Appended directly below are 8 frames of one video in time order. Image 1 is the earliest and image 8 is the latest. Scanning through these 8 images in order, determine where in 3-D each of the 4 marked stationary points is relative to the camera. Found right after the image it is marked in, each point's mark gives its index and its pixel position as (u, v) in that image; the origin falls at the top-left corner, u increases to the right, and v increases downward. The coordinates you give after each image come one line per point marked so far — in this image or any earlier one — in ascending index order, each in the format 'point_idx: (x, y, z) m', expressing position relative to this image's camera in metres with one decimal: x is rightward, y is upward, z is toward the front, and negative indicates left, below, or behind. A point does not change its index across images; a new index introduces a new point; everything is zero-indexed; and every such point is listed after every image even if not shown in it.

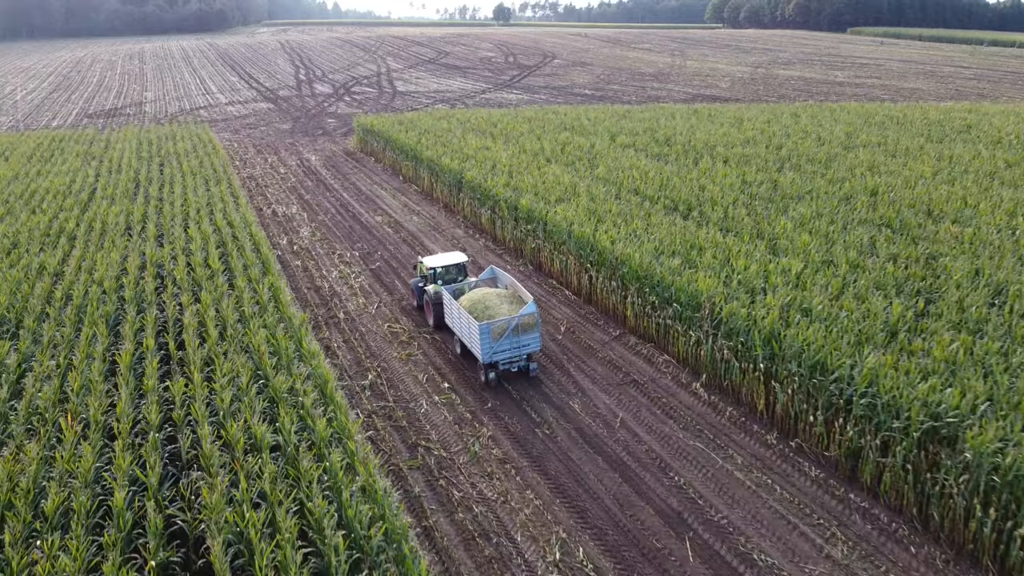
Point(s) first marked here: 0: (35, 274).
0: (-7.7, +0.2, +13.2) m
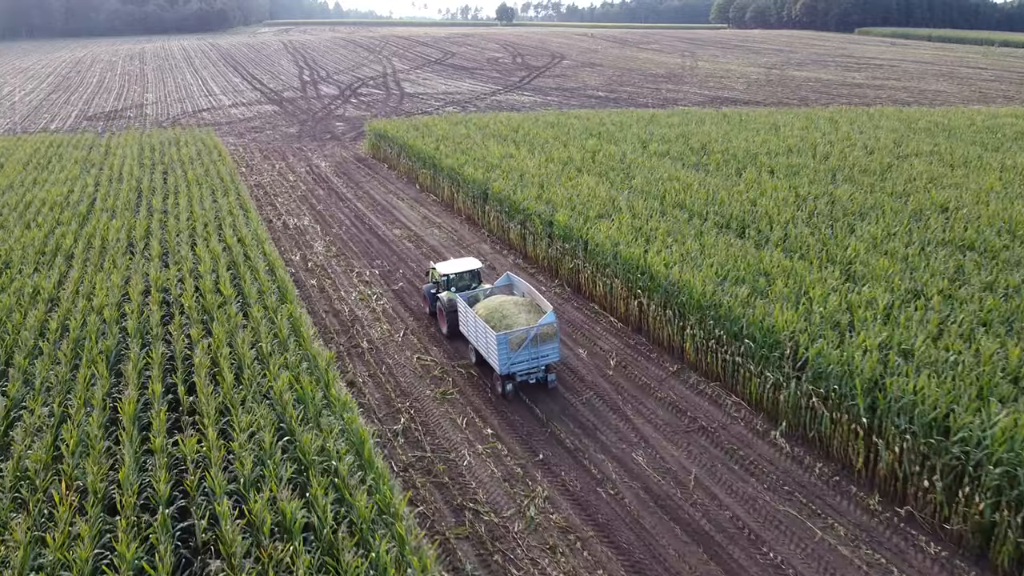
0: (-7.0, -0.2, +12.0) m
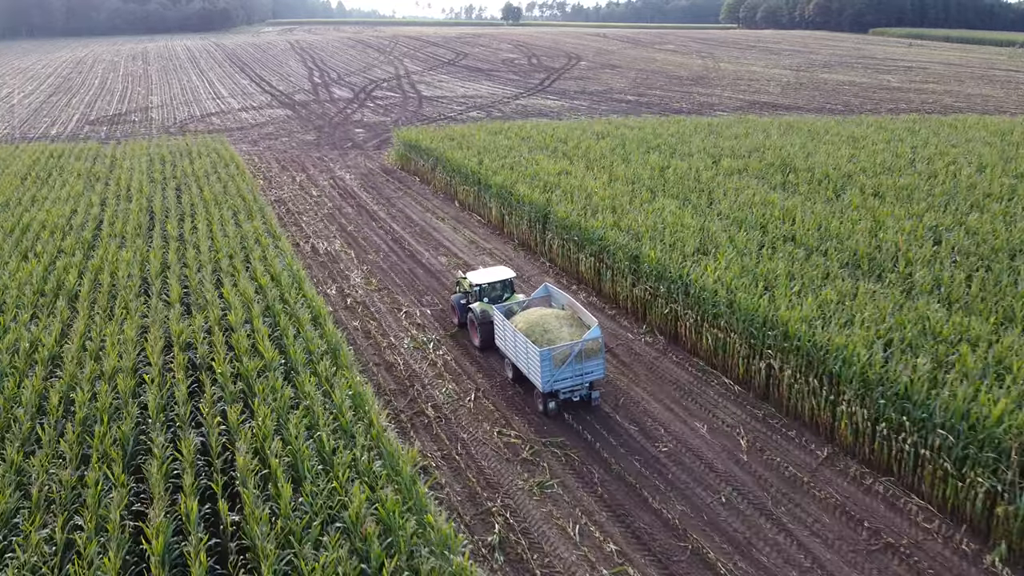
0: (-5.8, -0.9, +9.9) m
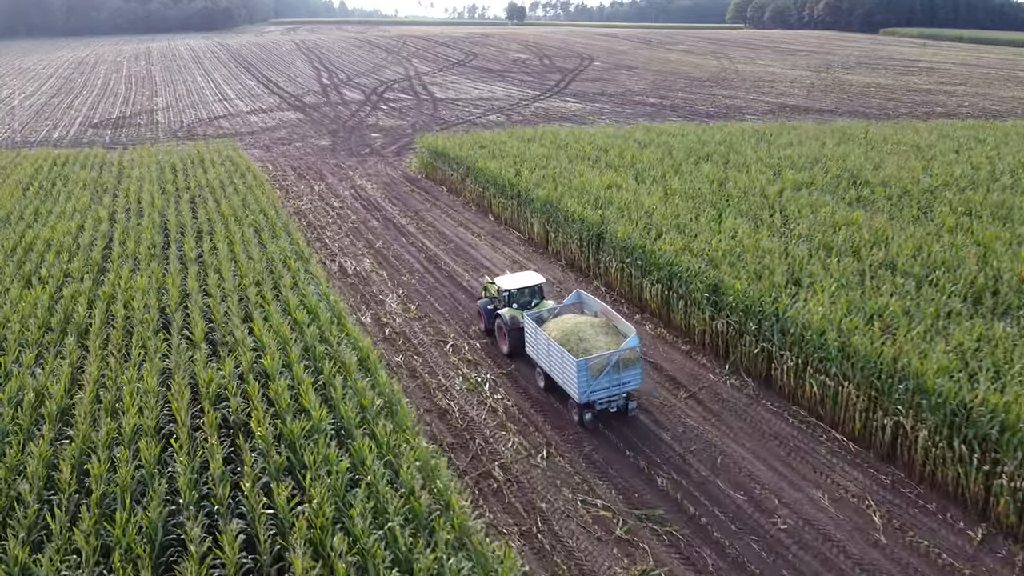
0: (-5.0, -1.3, +8.5) m
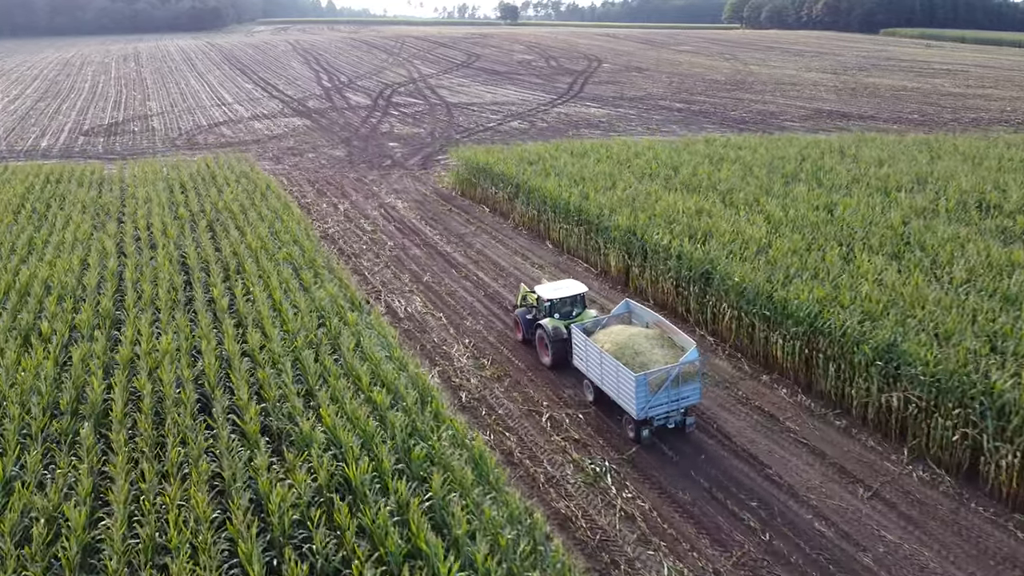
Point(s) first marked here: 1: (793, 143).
0: (-3.6, -2.1, +6.3) m
1: (+6.7, +3.5, +19.7) m
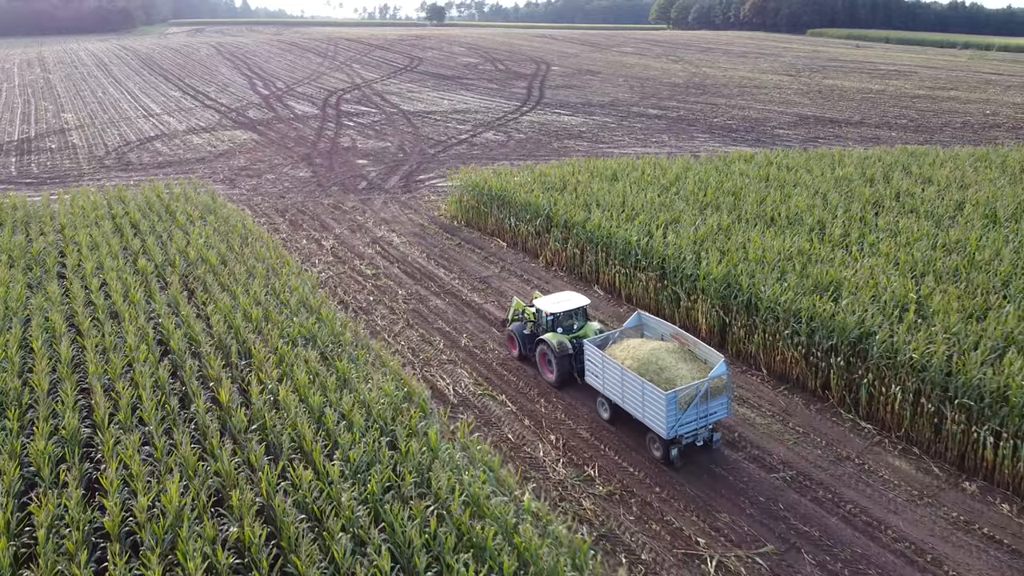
0: (-1.8, -3.1, +3.2) m
1: (+7.0, +2.7, +17.5) m
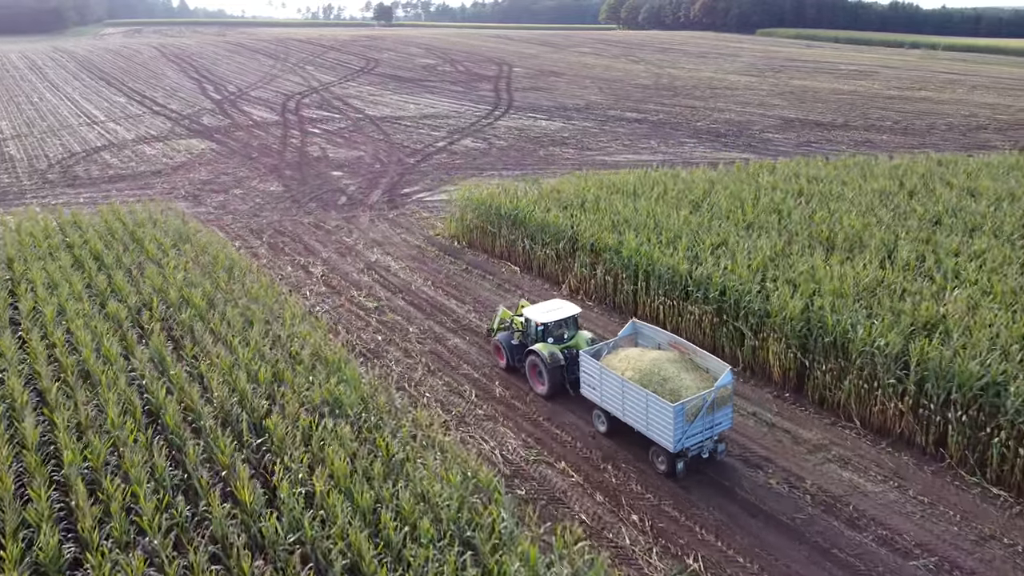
0: (-0.7, -3.6, +1.6) m
1: (+7.1, +2.4, +16.4) m
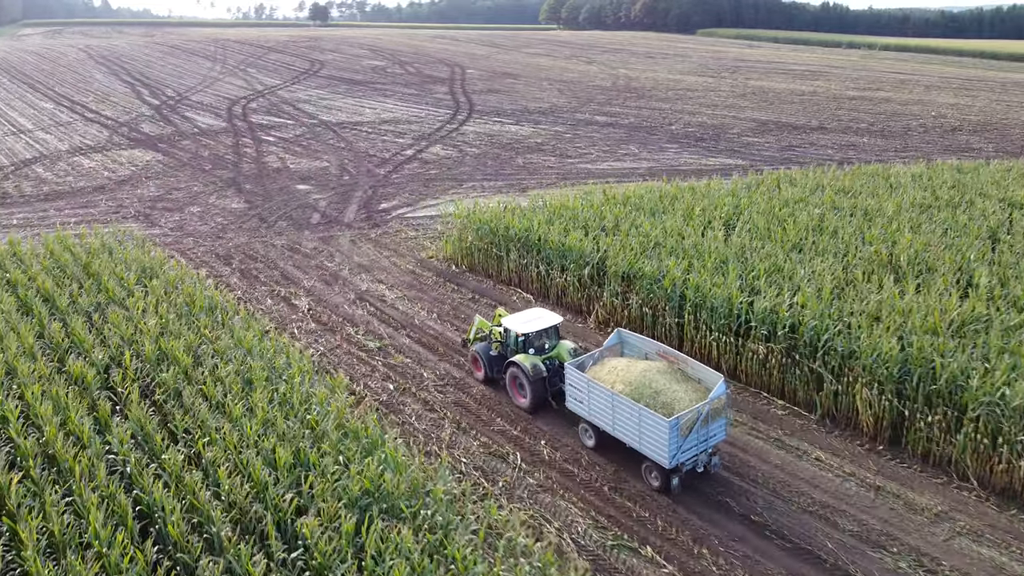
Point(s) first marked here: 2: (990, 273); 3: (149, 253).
0: (+0.6, -4.1, +0.1) m
1: (+7.1, +2.0, +15.4) m
2: (+6.1, +0.2, +10.2) m
3: (-6.3, +0.6, +14.4) m
